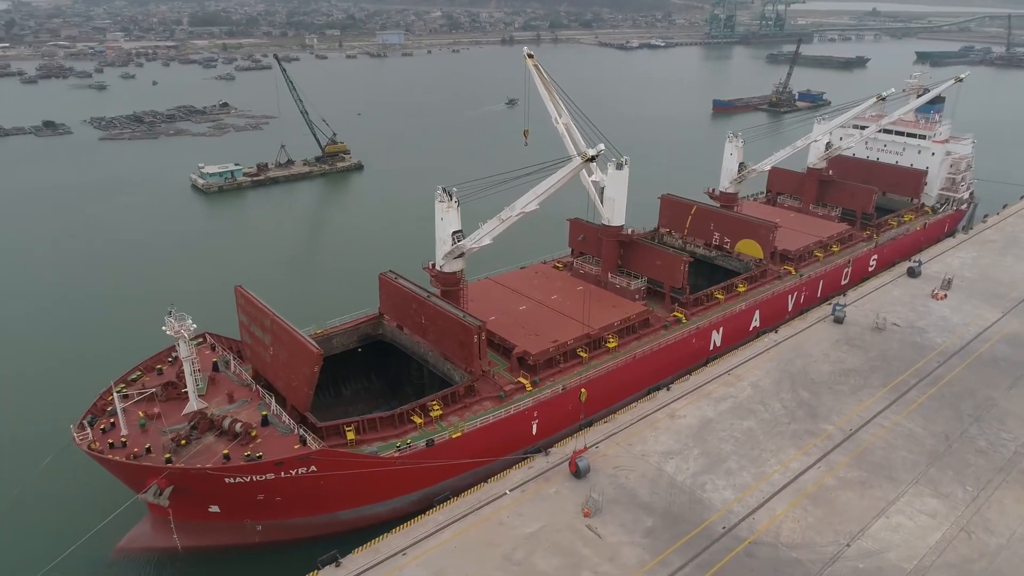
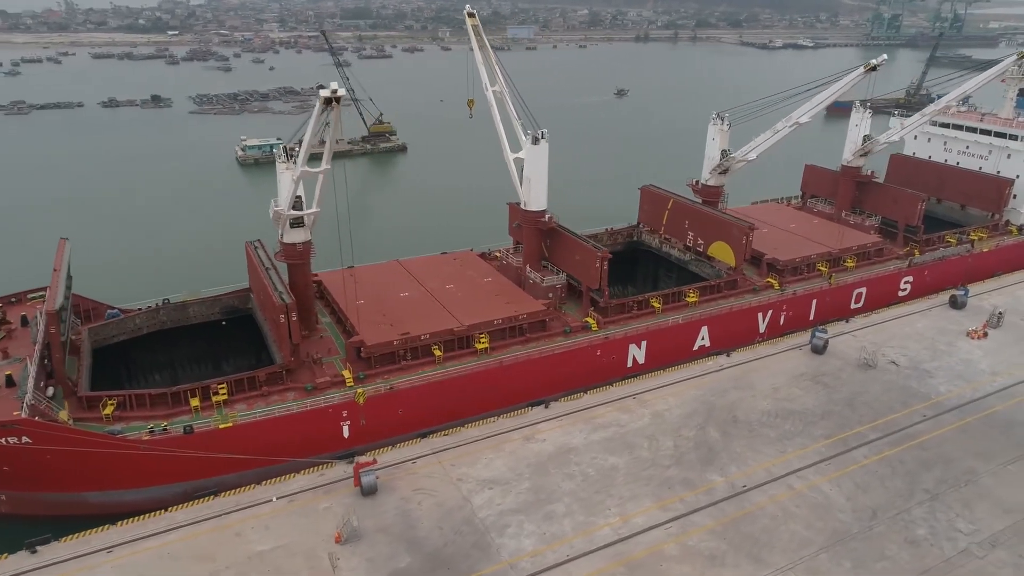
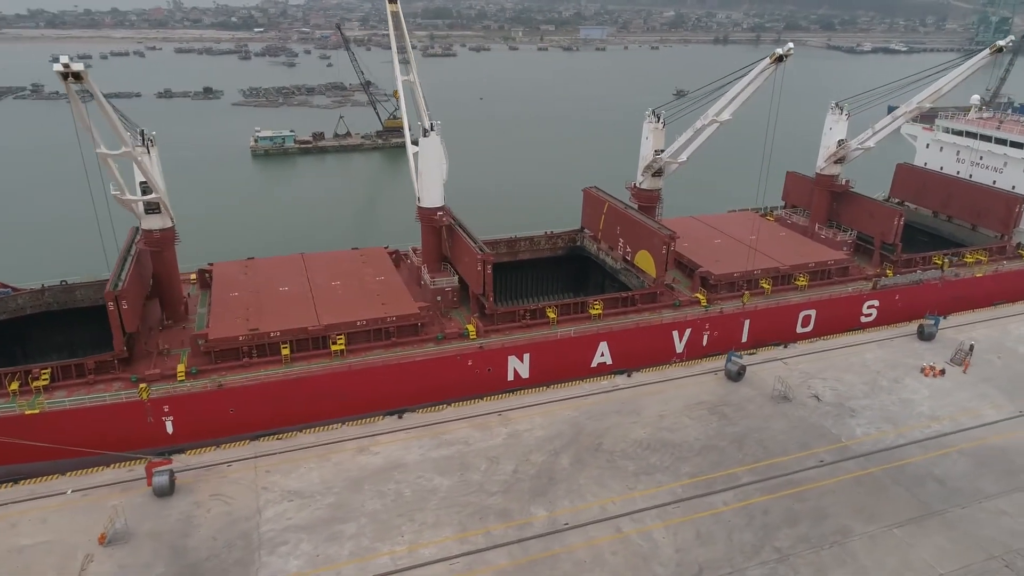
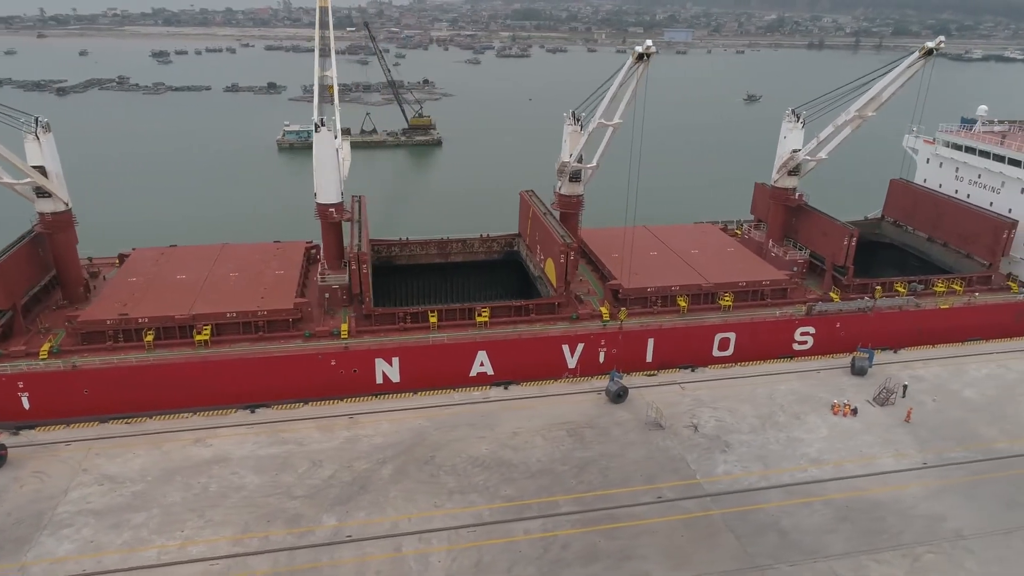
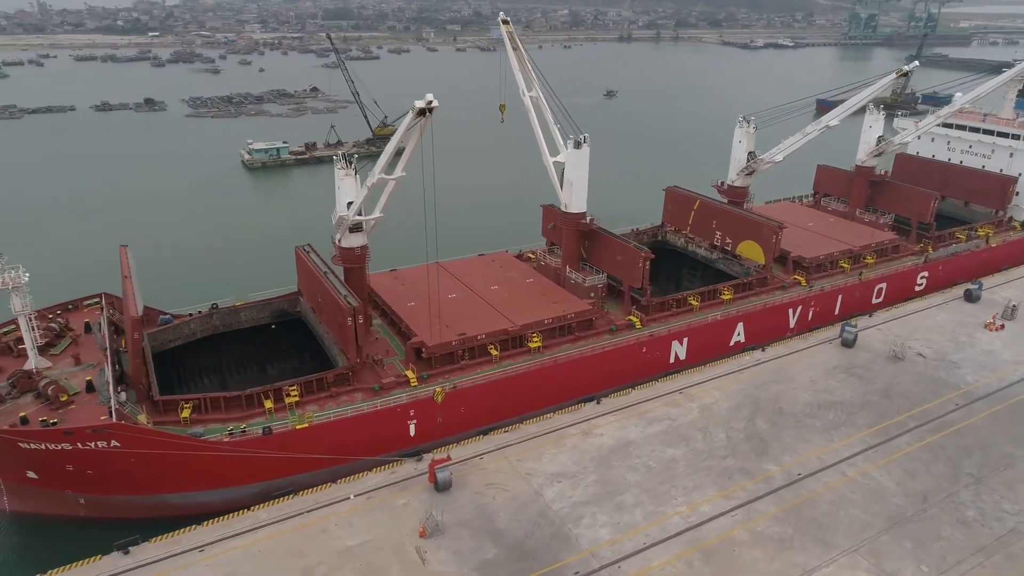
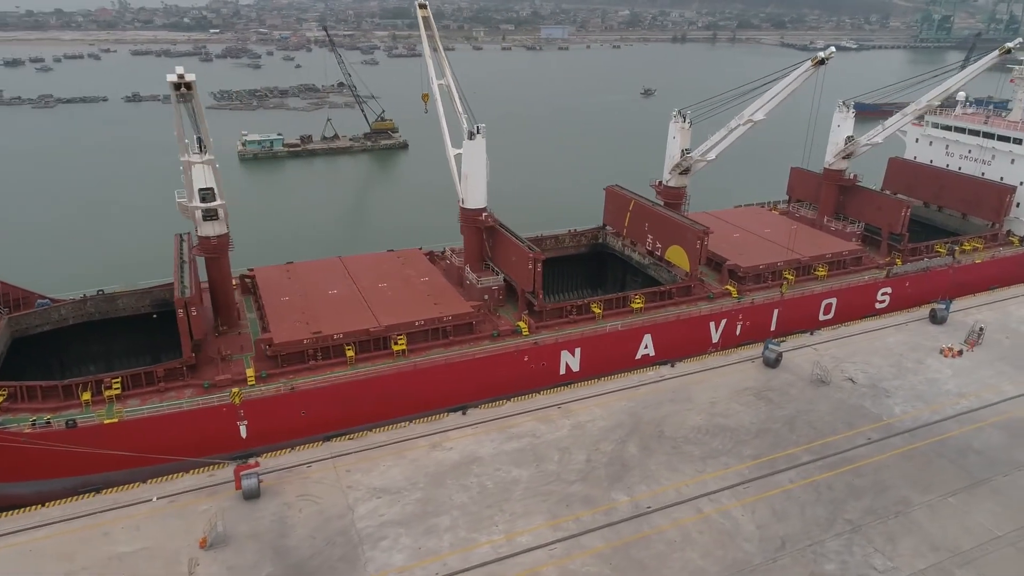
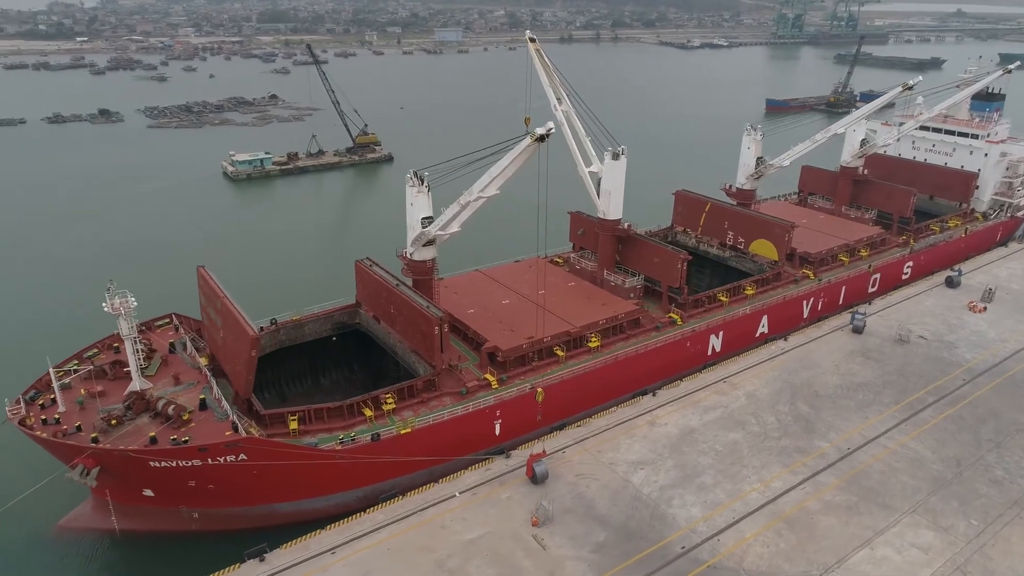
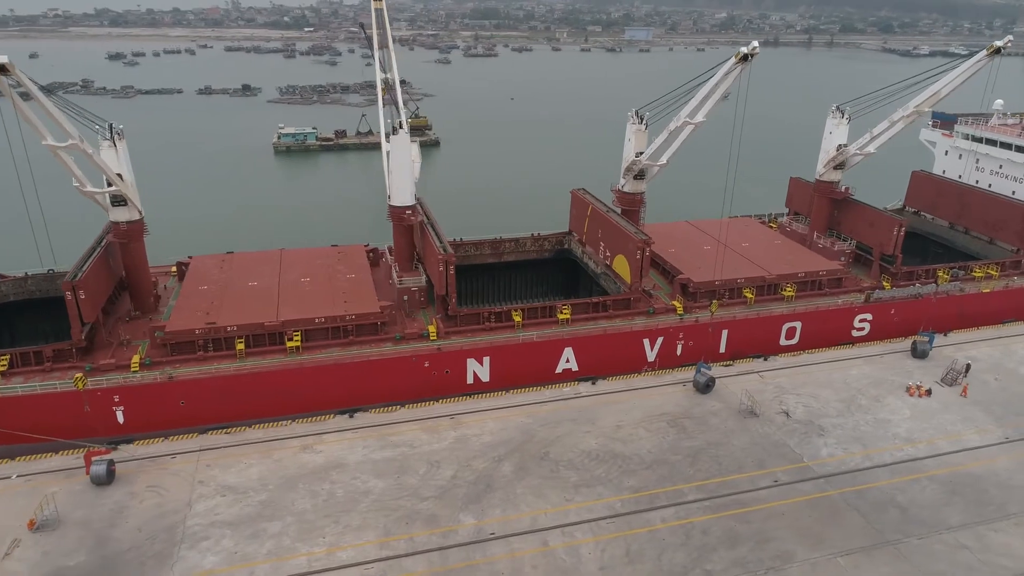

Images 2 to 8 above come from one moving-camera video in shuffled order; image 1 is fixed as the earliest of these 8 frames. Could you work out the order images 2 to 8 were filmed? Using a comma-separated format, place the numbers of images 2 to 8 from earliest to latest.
7, 5, 2, 6, 3, 8, 4
